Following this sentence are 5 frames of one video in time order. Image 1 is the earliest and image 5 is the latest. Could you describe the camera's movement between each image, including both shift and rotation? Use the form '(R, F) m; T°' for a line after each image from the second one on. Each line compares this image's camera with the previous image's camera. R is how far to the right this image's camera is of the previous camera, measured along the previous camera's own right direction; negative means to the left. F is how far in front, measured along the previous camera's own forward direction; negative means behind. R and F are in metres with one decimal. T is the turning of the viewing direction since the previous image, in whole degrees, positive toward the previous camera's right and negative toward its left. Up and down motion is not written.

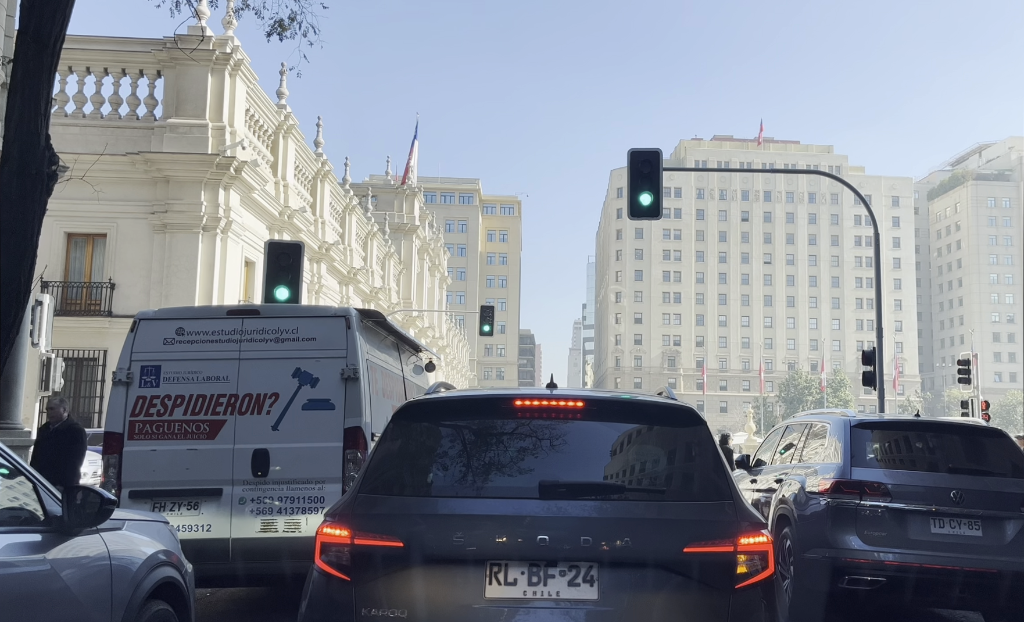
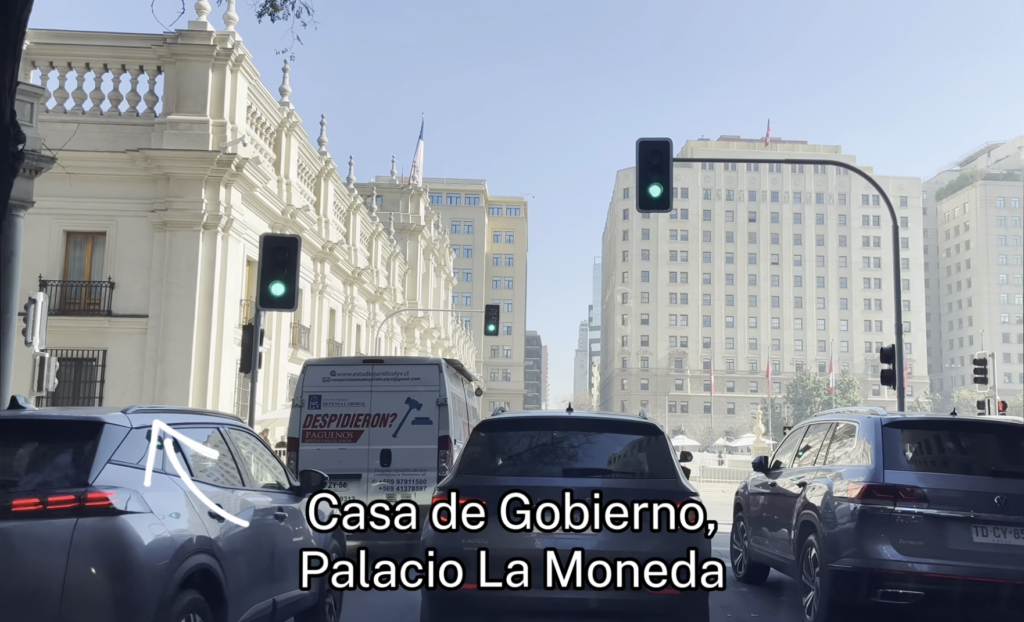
(0.0, +0.4) m; 0°
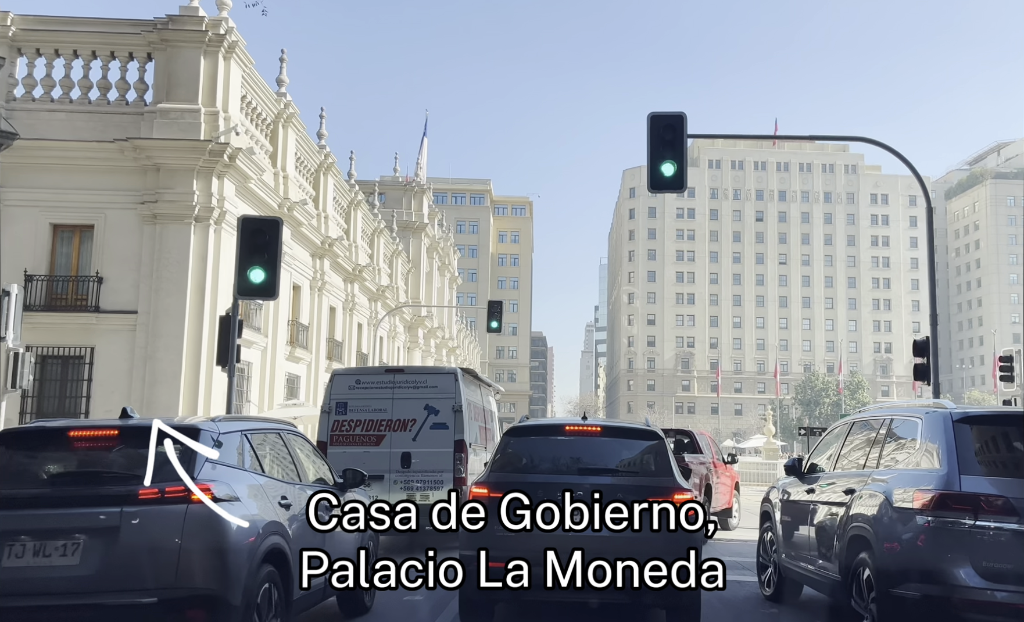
(0.0, +0.8) m; 0°
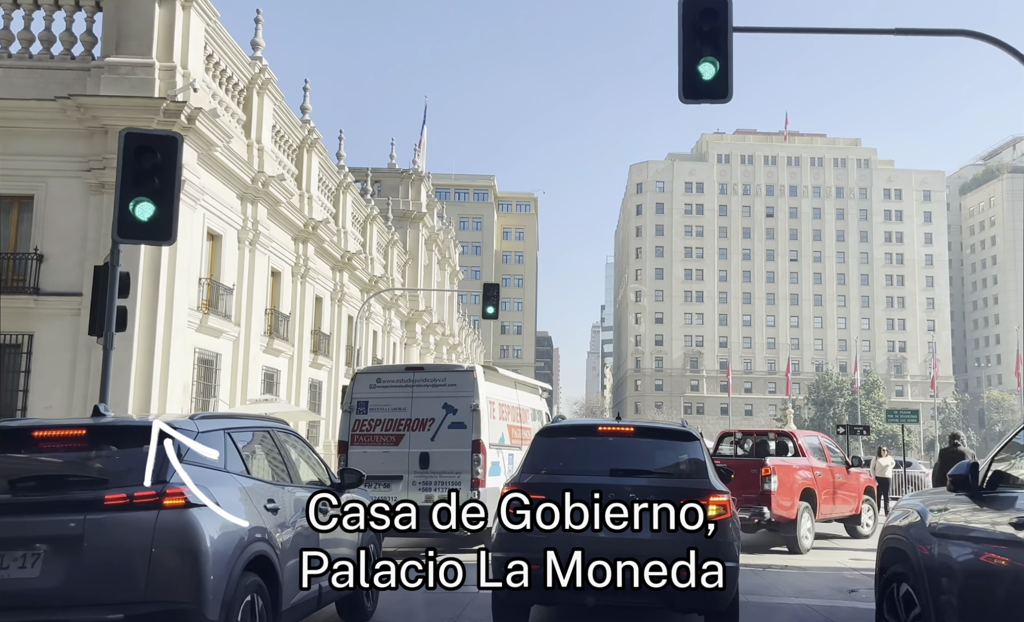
(+0.1, +2.5) m; 0°
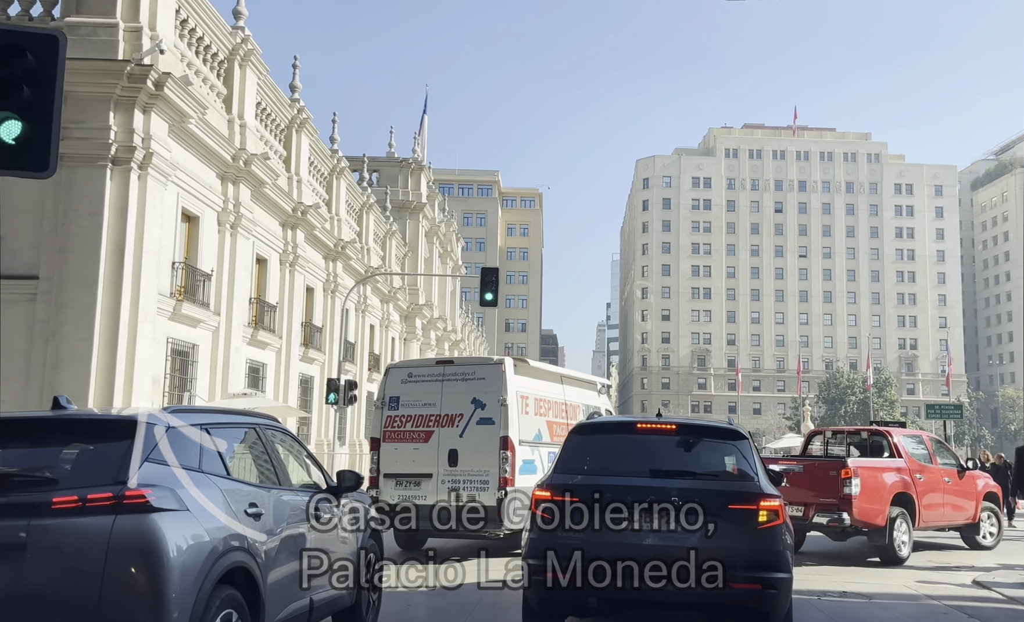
(+0.1, +1.6) m; 0°
